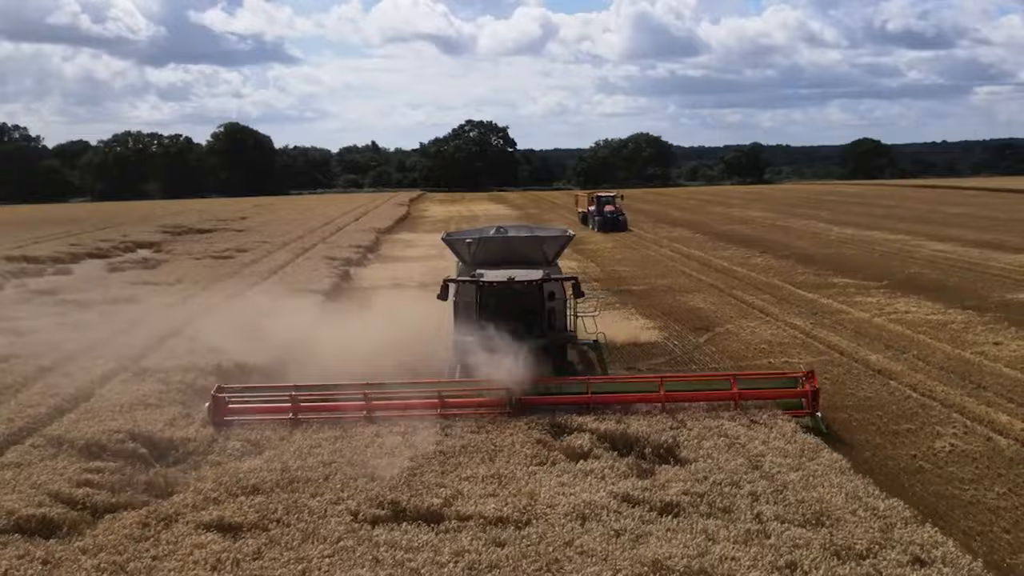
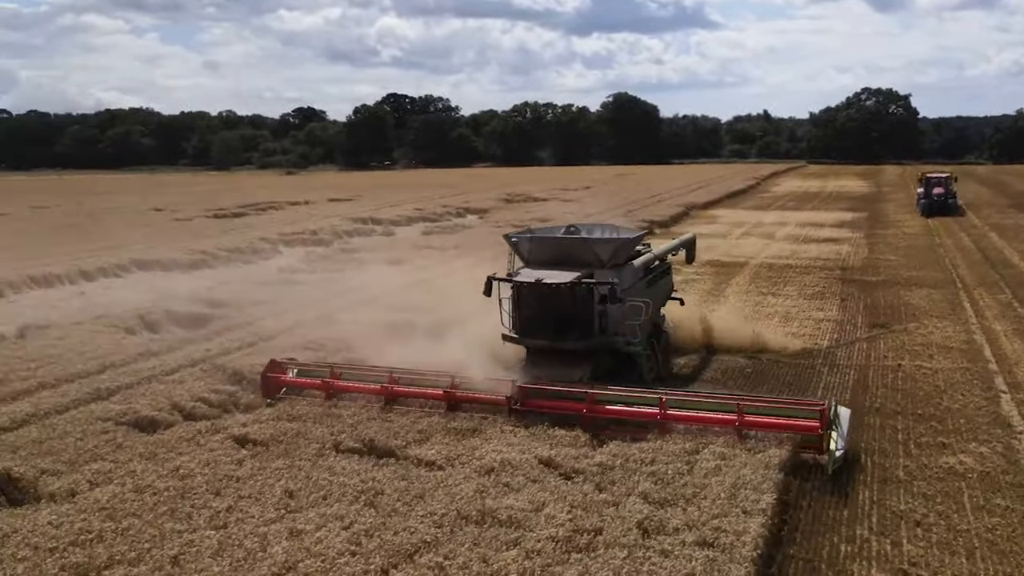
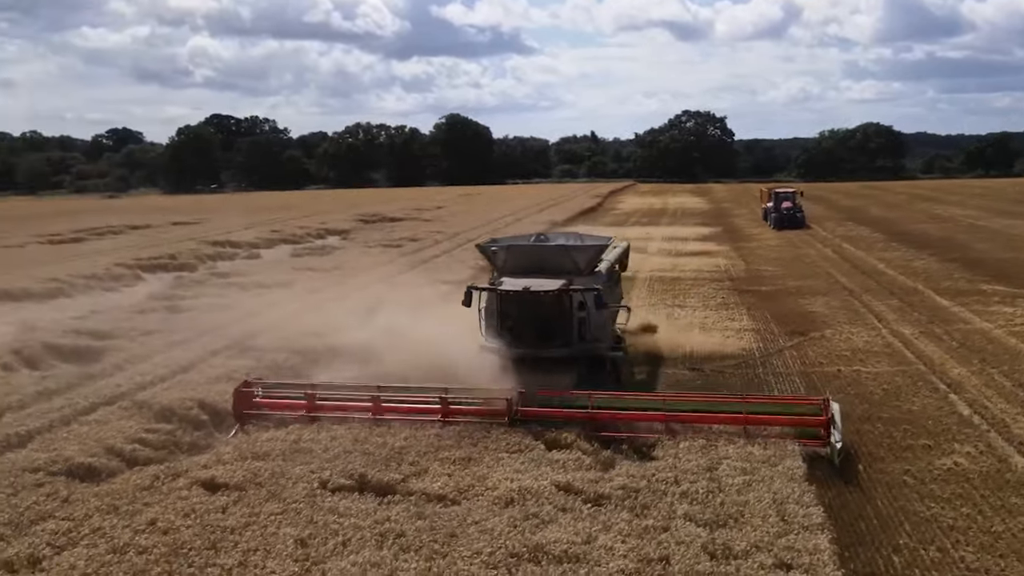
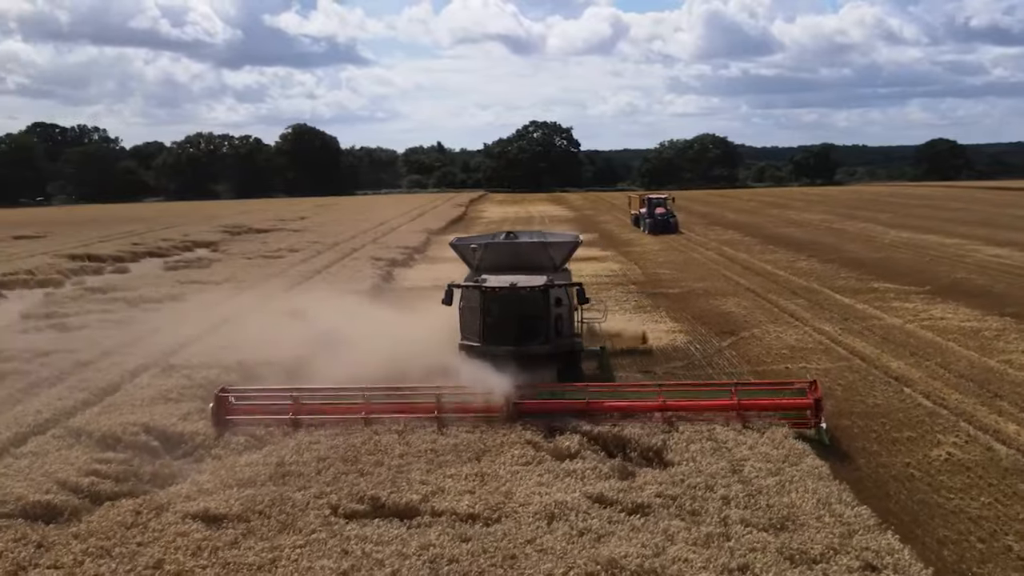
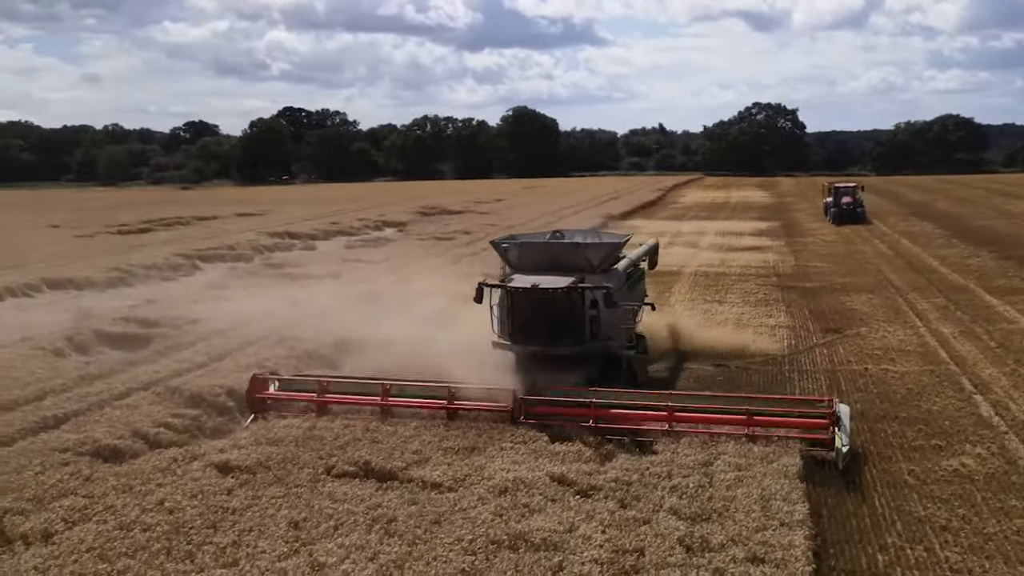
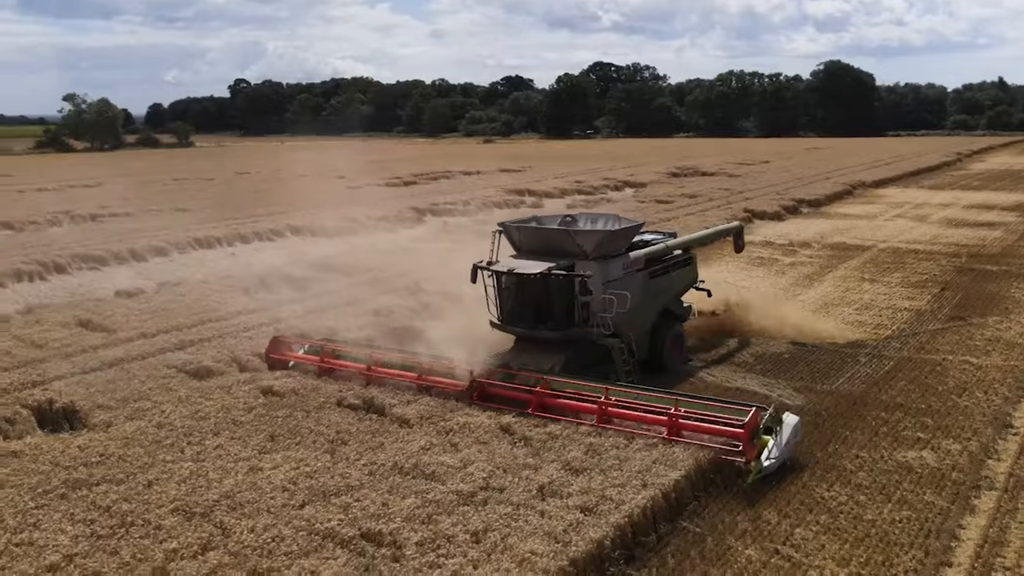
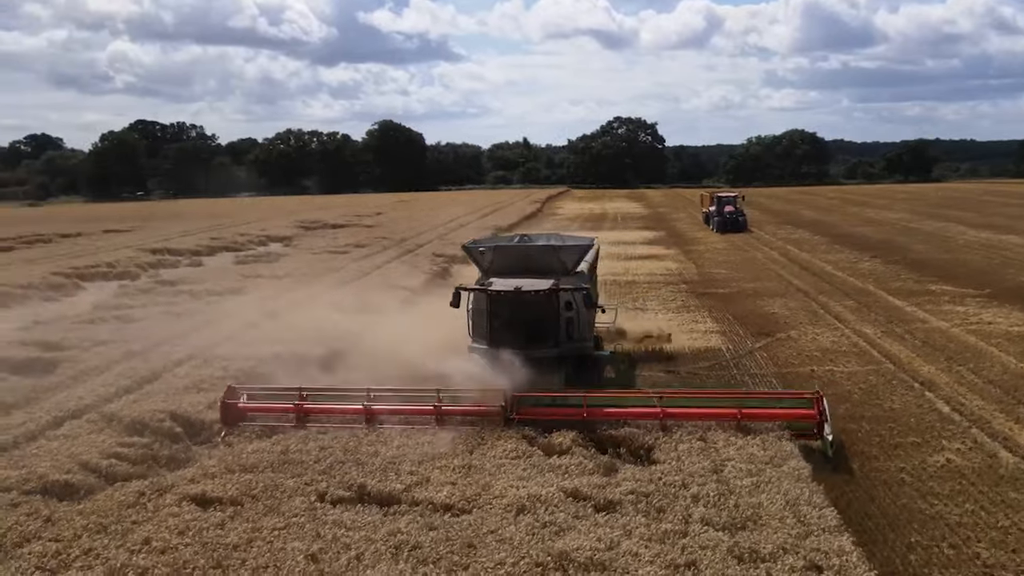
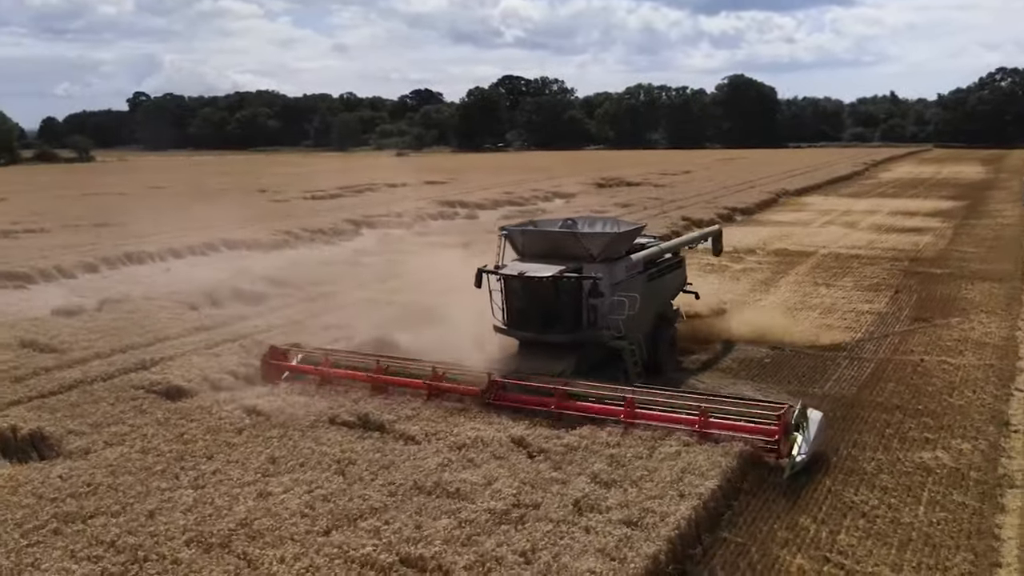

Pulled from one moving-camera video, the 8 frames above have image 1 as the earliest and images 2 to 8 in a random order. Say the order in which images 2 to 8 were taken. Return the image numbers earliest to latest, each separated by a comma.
4, 7, 3, 5, 2, 8, 6
